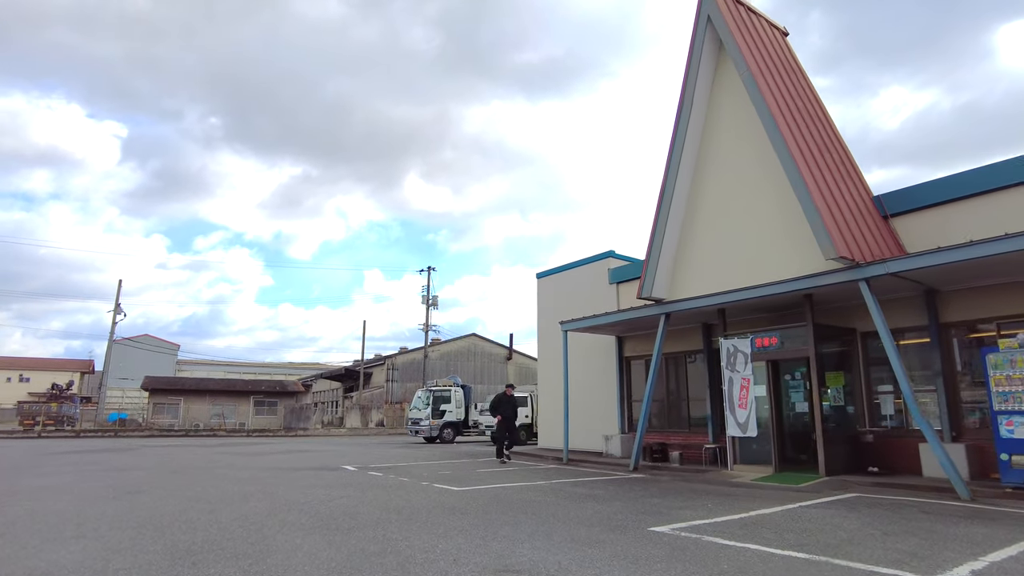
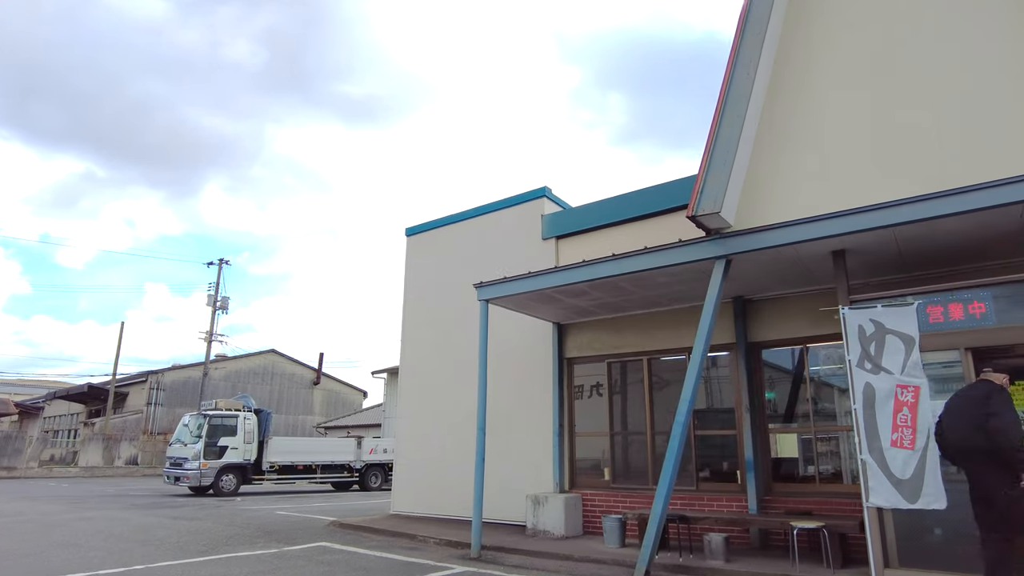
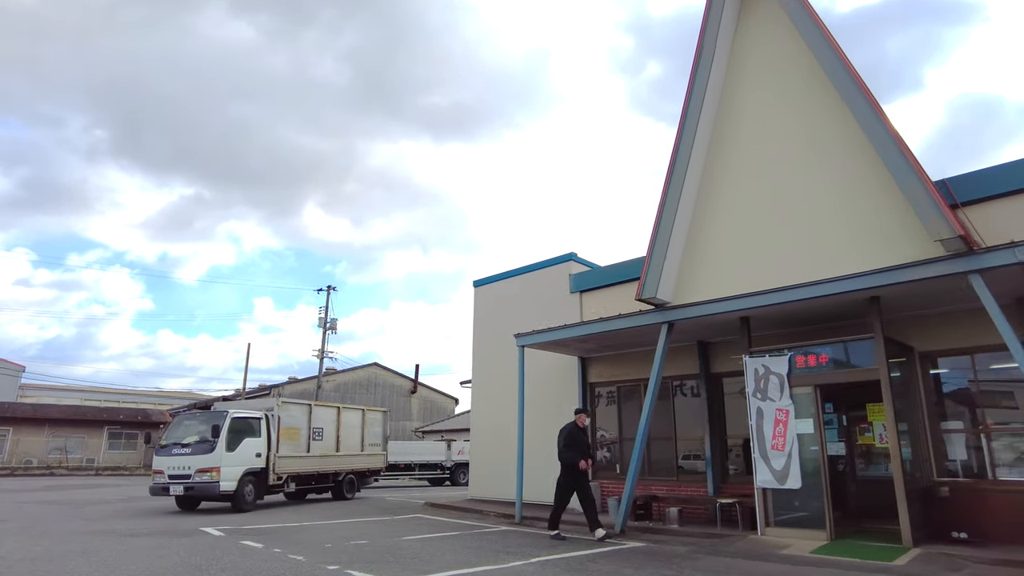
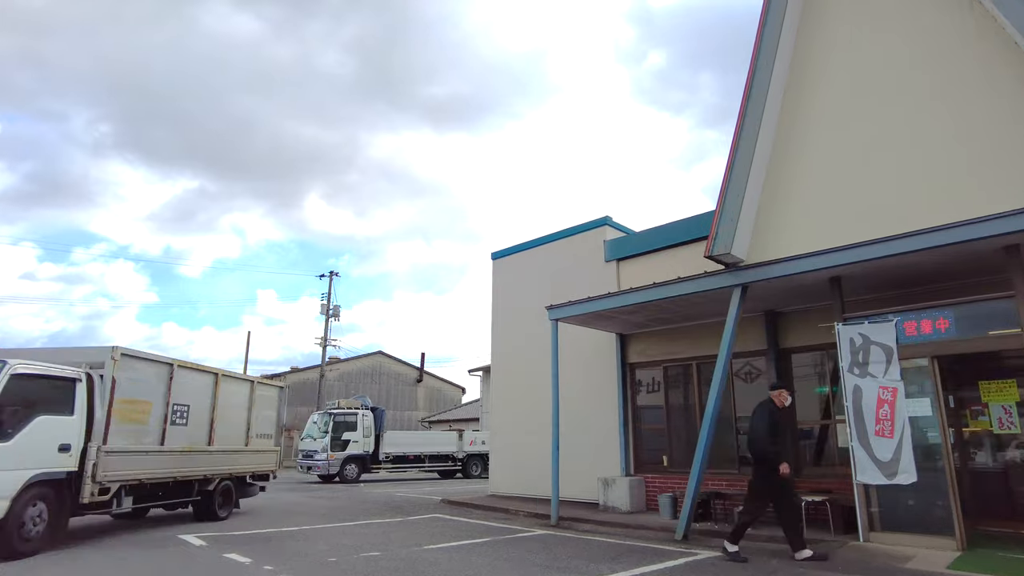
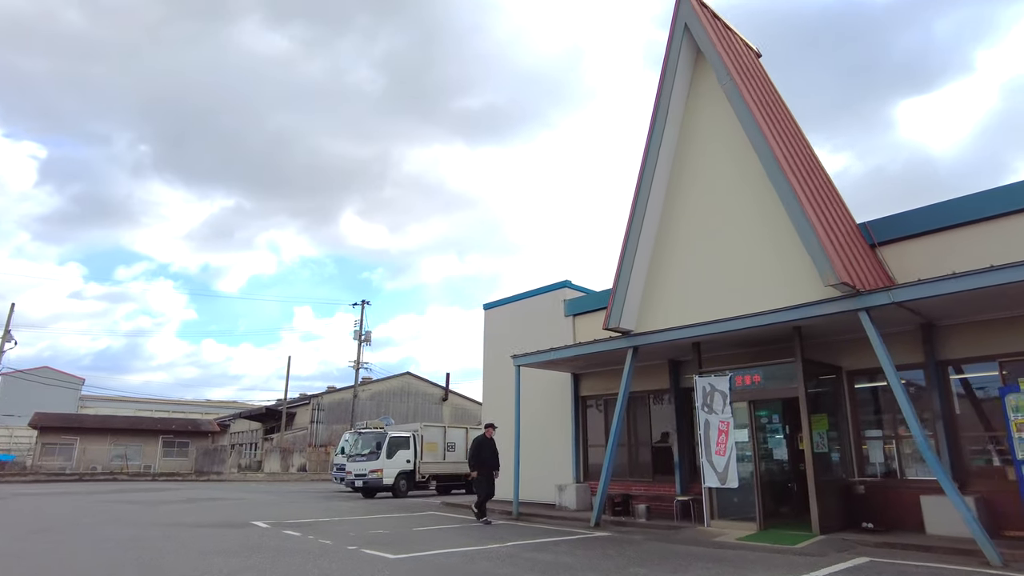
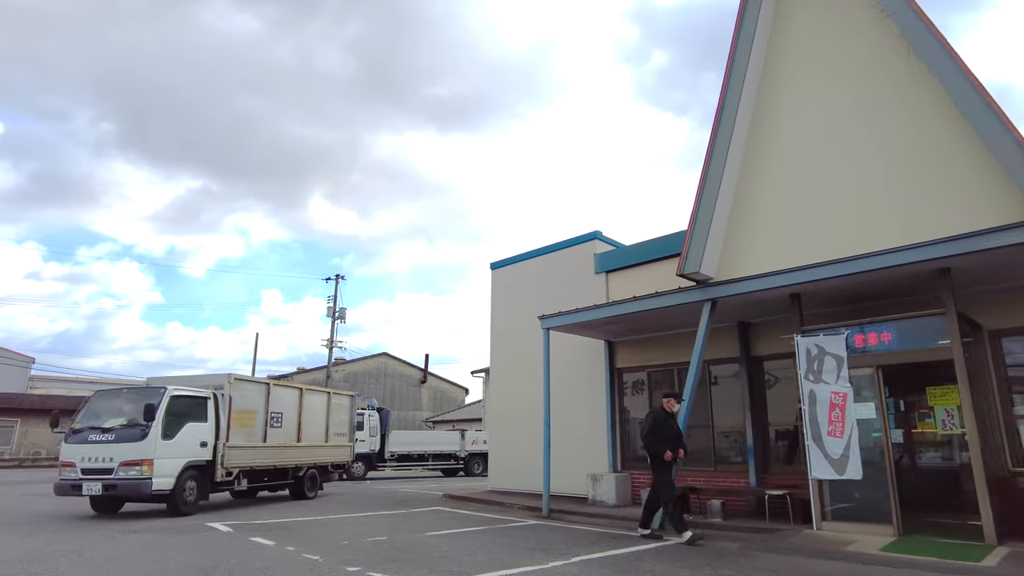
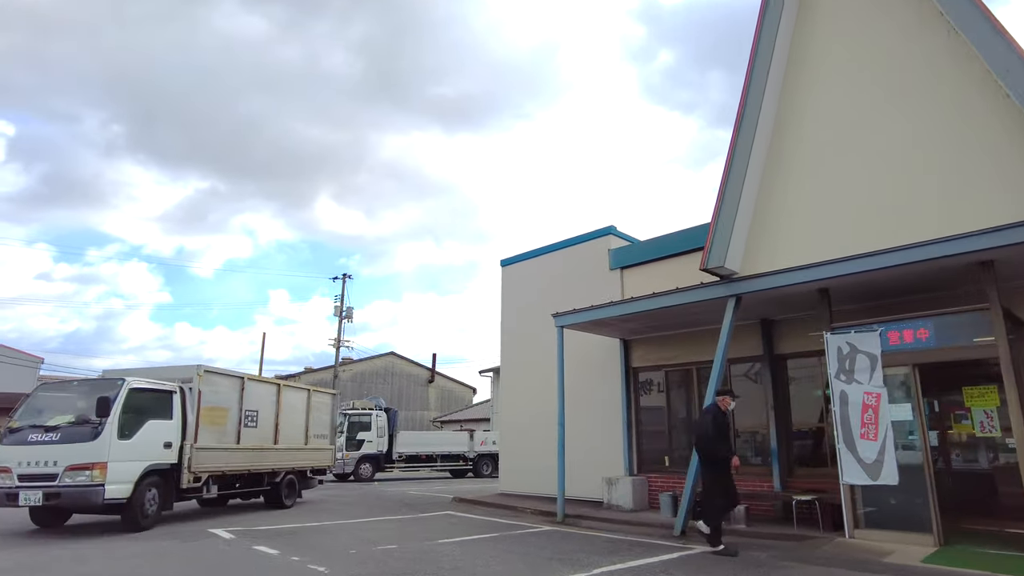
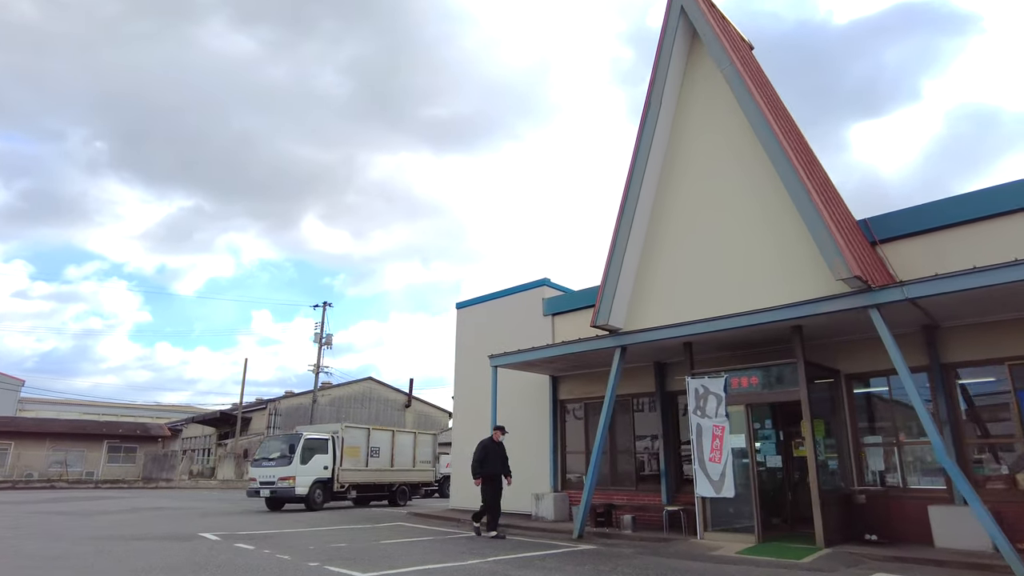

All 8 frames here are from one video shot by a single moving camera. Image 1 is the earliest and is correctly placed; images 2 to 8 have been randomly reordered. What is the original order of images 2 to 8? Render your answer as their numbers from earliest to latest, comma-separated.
5, 8, 3, 6, 7, 4, 2
